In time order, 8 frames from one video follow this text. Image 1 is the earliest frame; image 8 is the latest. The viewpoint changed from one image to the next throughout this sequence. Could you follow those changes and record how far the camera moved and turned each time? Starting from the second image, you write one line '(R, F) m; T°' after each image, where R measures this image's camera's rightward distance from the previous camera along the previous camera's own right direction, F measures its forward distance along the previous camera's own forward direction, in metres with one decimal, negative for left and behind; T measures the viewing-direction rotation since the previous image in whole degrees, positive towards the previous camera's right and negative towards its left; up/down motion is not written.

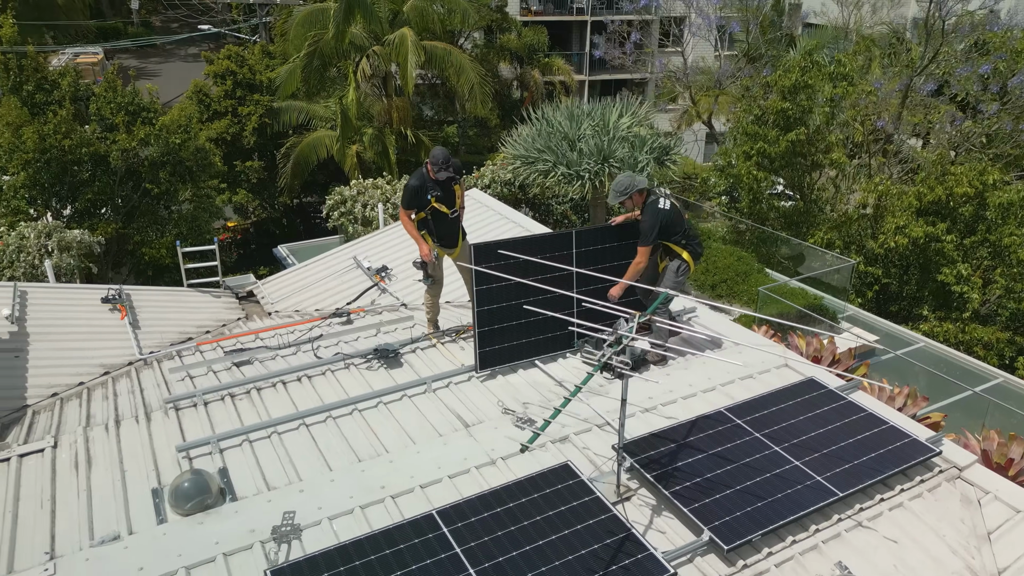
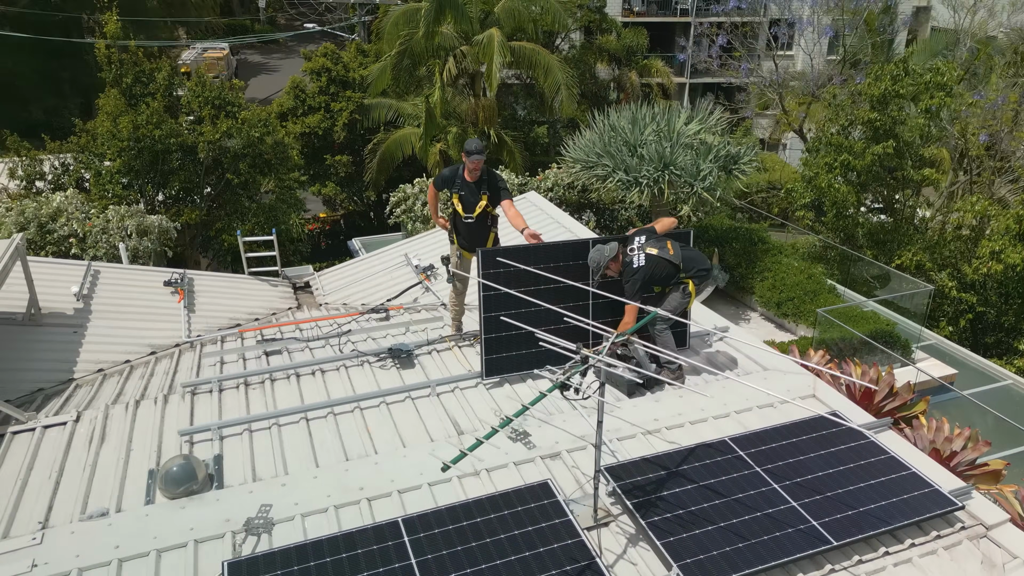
(+0.8, +0.2) m; -8°
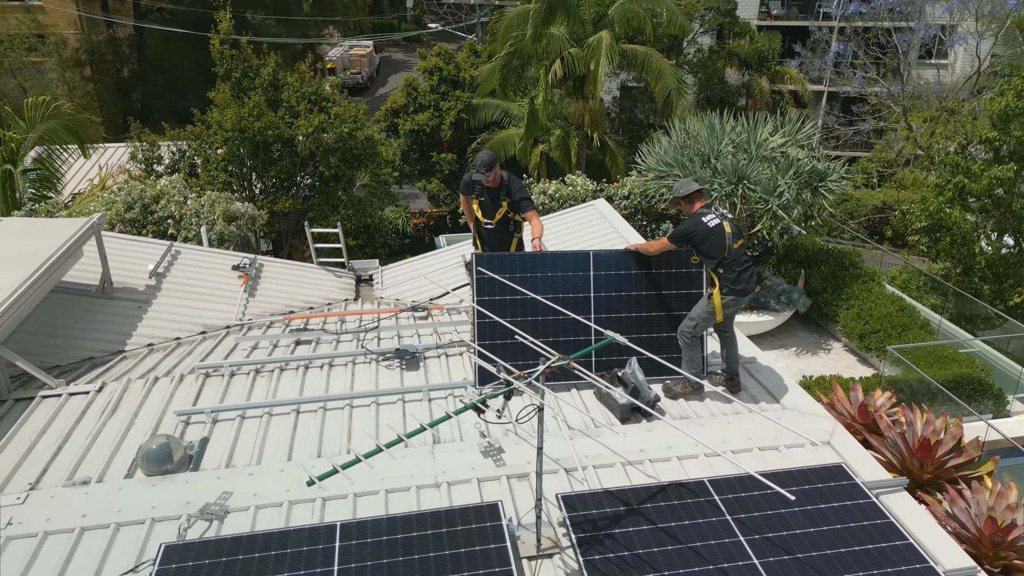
(+1.1, +0.3) m; -10°
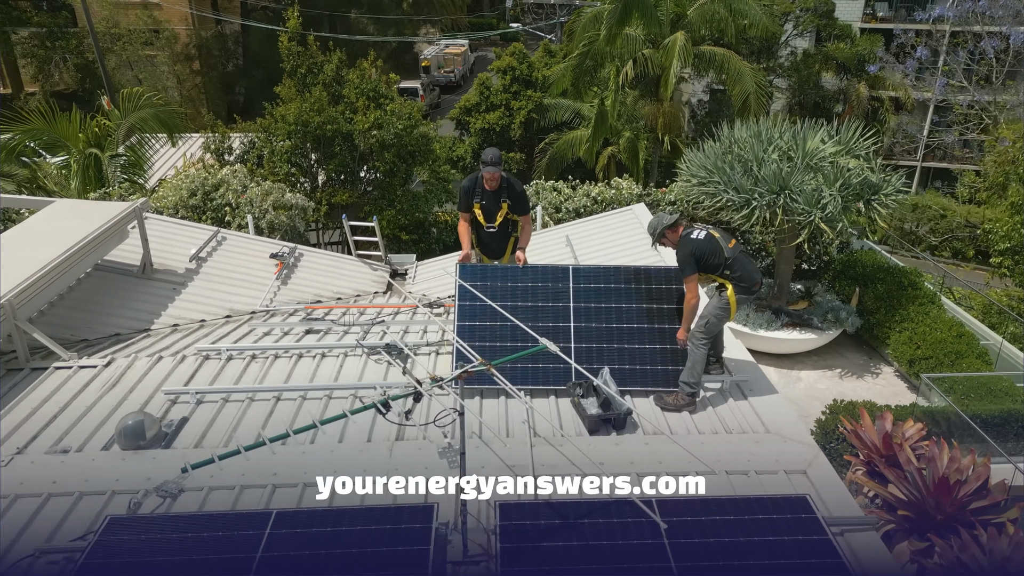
(+1.0, +0.1) m; -7°
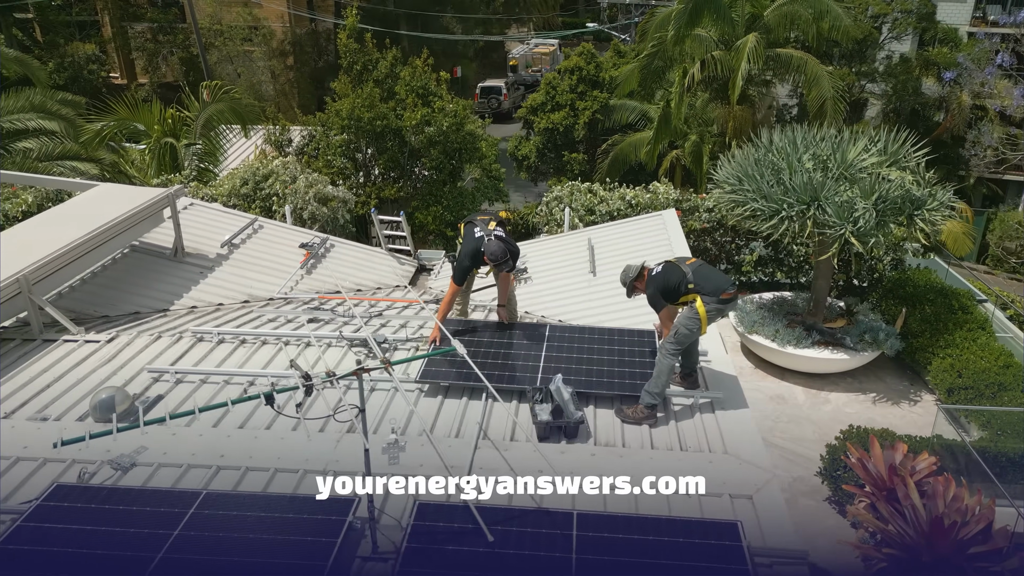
(+1.0, +0.1) m; -7°
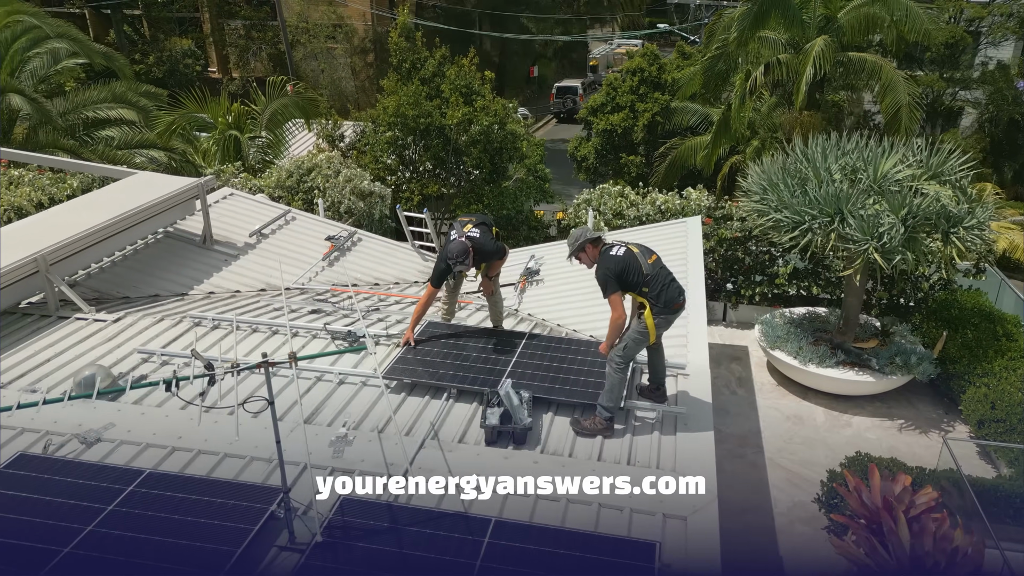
(+1.0, +0.1) m; -6°
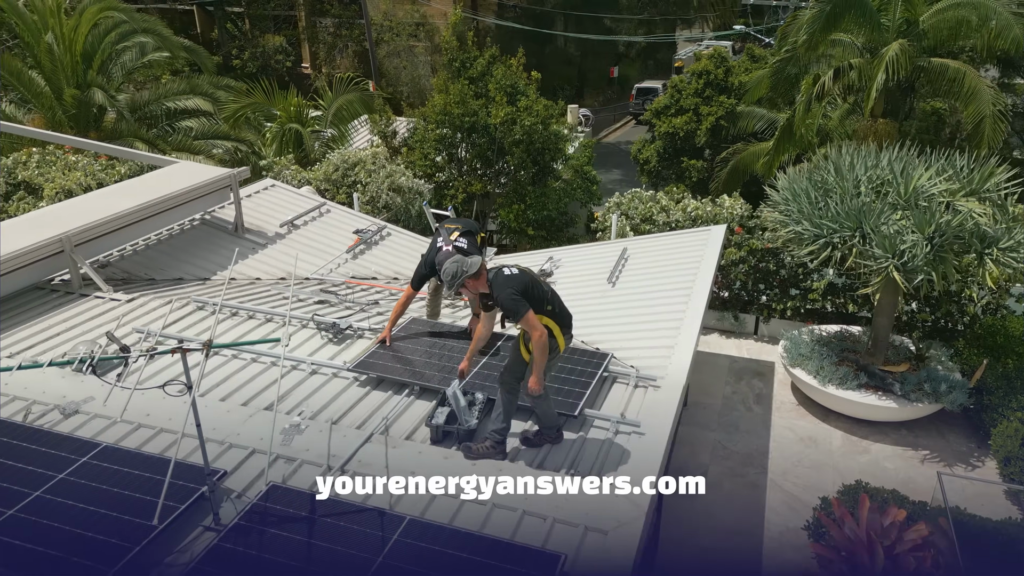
(+1.0, +0.1) m; -6°
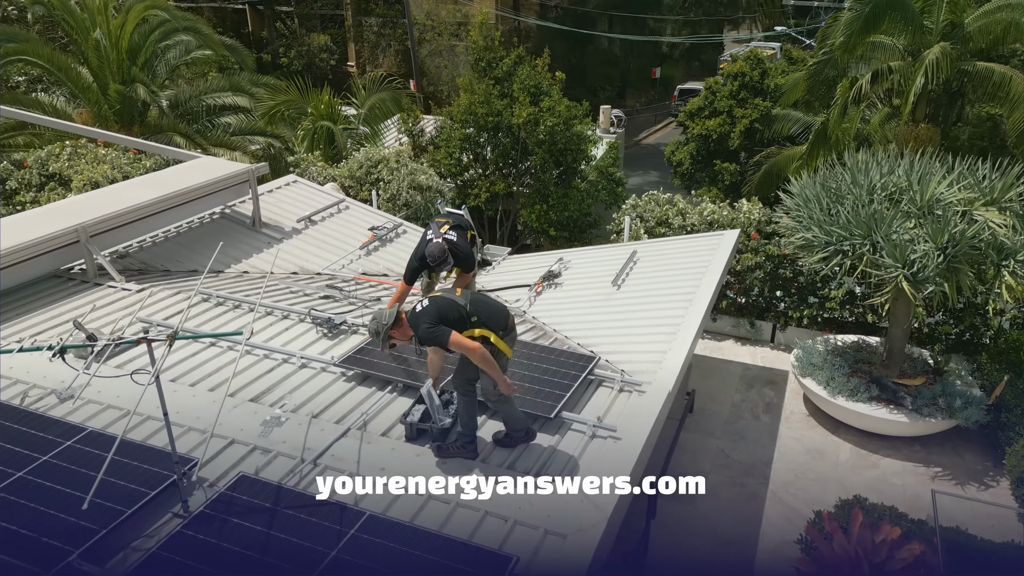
(+0.5, 0.0) m; -3°
